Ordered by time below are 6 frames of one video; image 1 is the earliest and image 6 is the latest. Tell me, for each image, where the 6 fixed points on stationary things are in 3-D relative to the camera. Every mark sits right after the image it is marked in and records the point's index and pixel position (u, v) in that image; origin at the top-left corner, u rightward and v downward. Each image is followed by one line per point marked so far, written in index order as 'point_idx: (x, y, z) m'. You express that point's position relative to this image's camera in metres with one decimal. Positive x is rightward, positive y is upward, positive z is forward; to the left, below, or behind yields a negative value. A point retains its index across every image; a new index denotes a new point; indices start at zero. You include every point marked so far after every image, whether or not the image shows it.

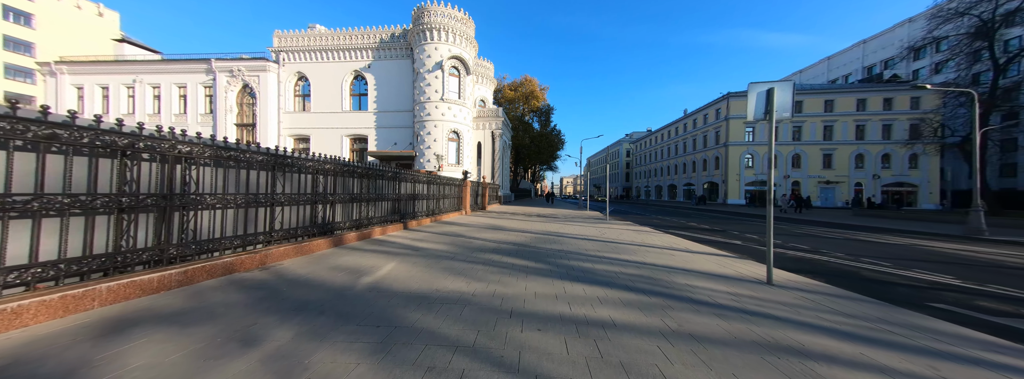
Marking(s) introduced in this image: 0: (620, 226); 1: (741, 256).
0: (+5.5, -1.9, +12.6) m
1: (+6.5, -1.9, +6.9) m
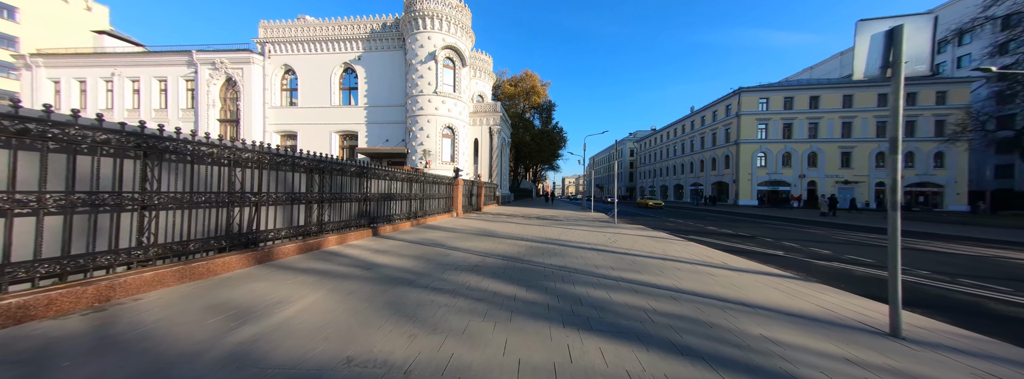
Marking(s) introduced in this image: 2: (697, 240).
0: (+5.3, -1.9, +10.9) m
1: (+6.2, -1.9, +5.3) m
2: (+7.6, -2.1, +10.0) m
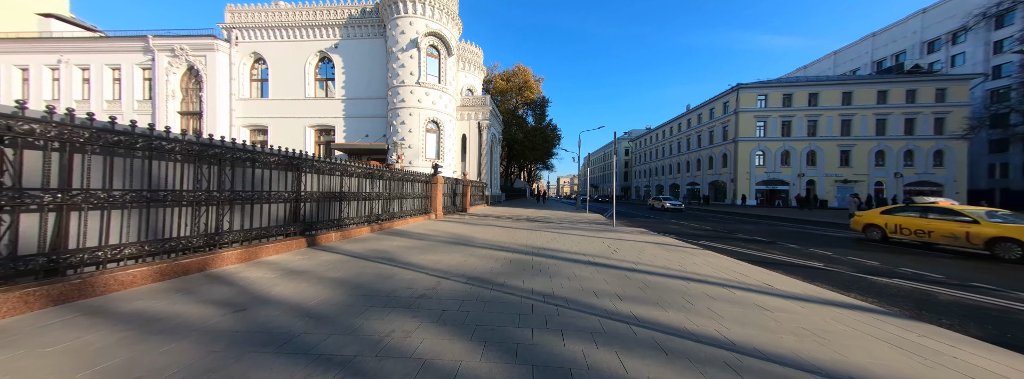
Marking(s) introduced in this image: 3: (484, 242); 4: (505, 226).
0: (+4.6, -1.8, +9.4) m
1: (+5.7, -1.8, +3.7) m
2: (+7.0, -2.0, +8.6) m
3: (-0.9, -1.6, +7.5) m
4: (-0.4, -1.8, +11.7) m
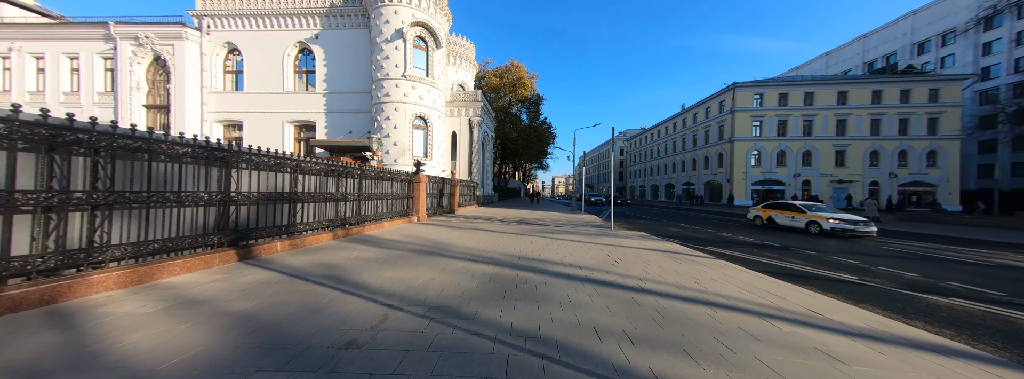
0: (+4.2, -1.8, +8.4) m
1: (+5.3, -1.8, +2.8) m
2: (+6.5, -2.0, +7.6) m
3: (-1.3, -1.6, +6.5) m
4: (-0.9, -1.8, +10.7) m
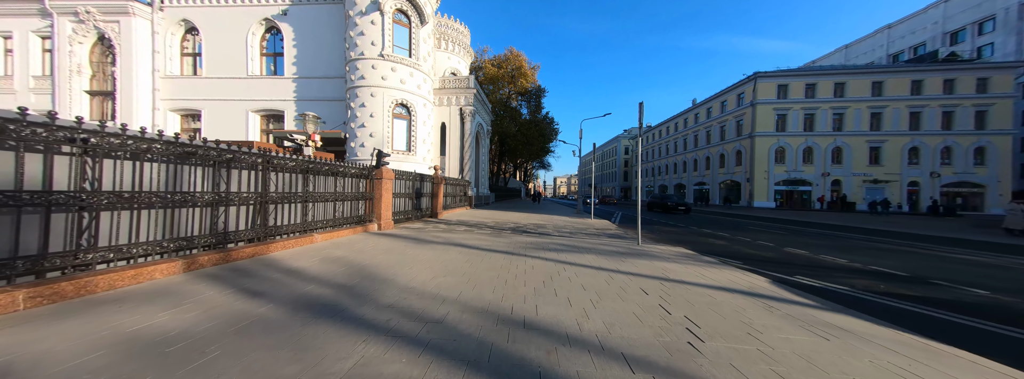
0: (+3.8, -1.8, +5.5) m
1: (+4.9, -1.8, -0.2) m
2: (+6.2, -2.0, +4.7) m
3: (-1.6, -1.6, +3.6) m
4: (-1.2, -1.7, +7.8) m
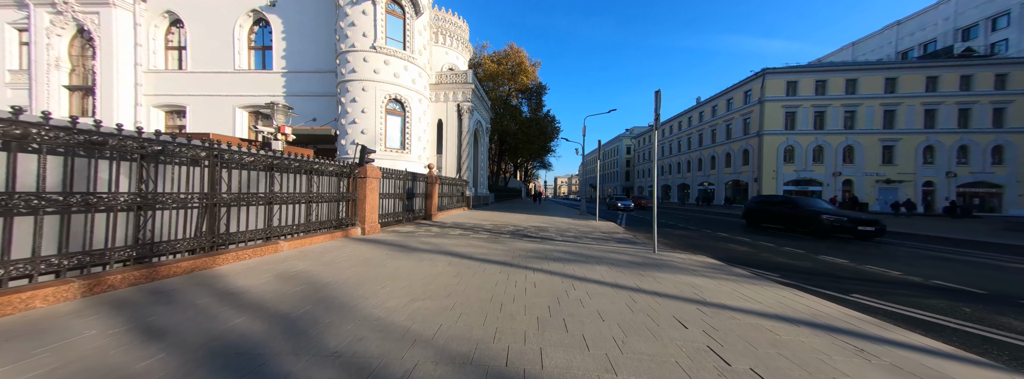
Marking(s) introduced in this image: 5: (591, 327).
0: (+3.8, -1.8, +4.5) m
1: (+4.9, -1.8, -1.1) m
2: (+6.1, -2.0, +3.7) m
3: (-1.7, -1.6, +2.6) m
4: (-1.3, -1.7, +6.8) m
5: (+1.0, -1.7, +3.0) m
